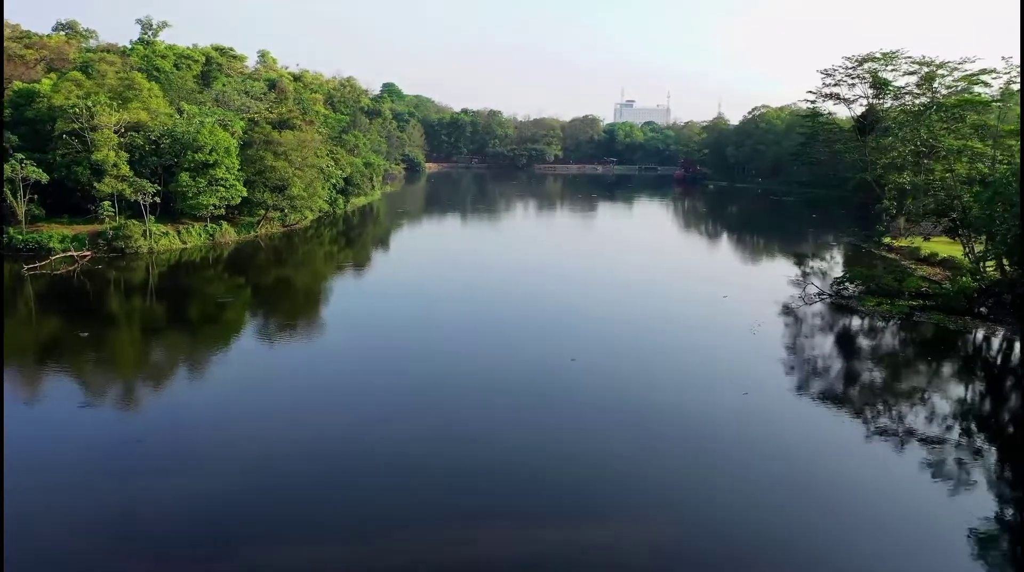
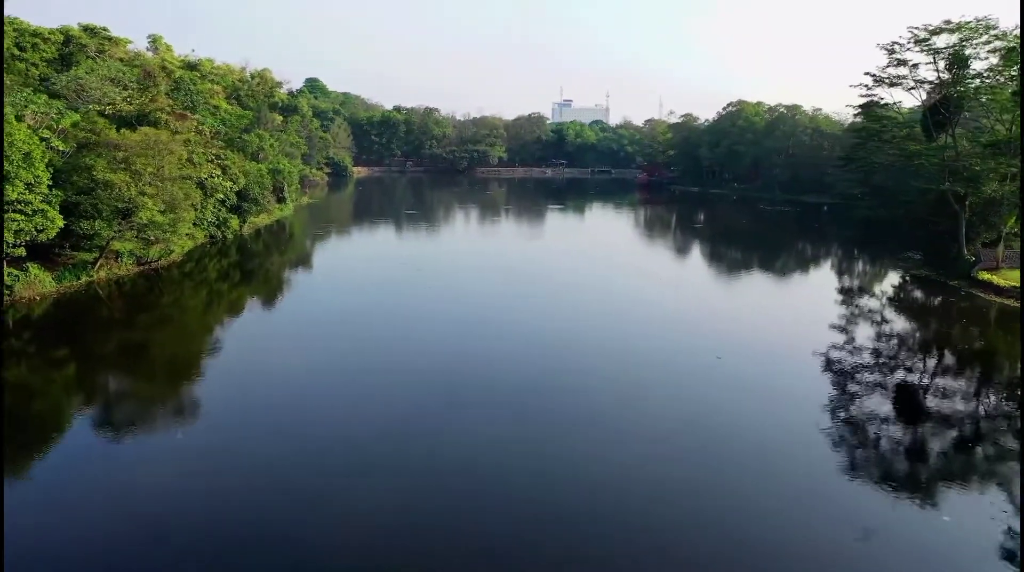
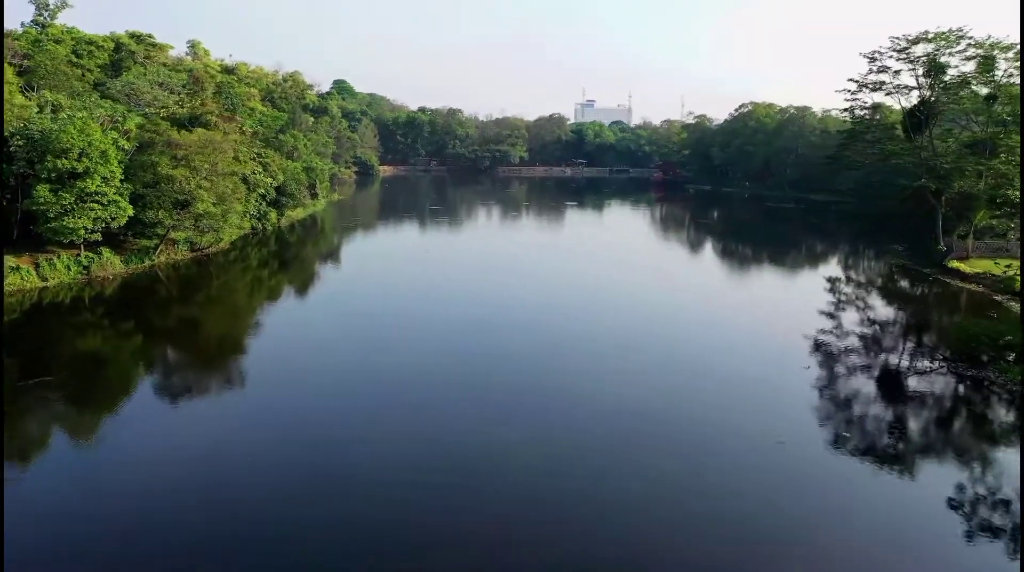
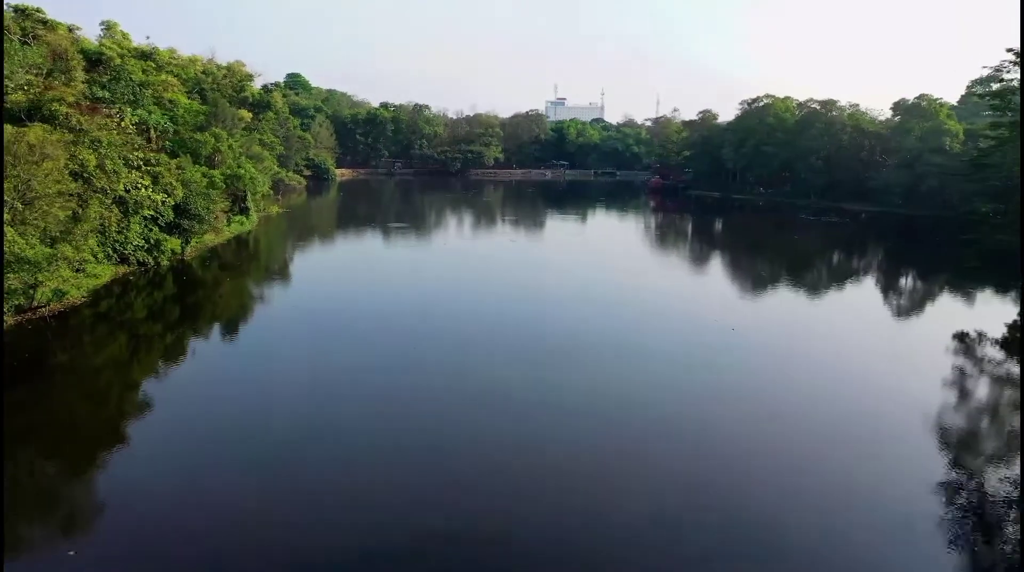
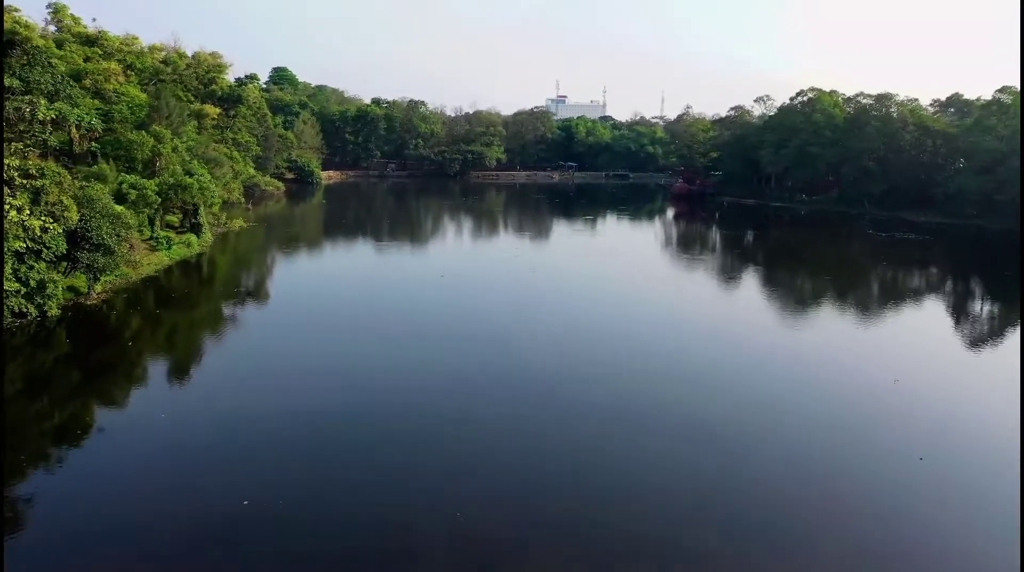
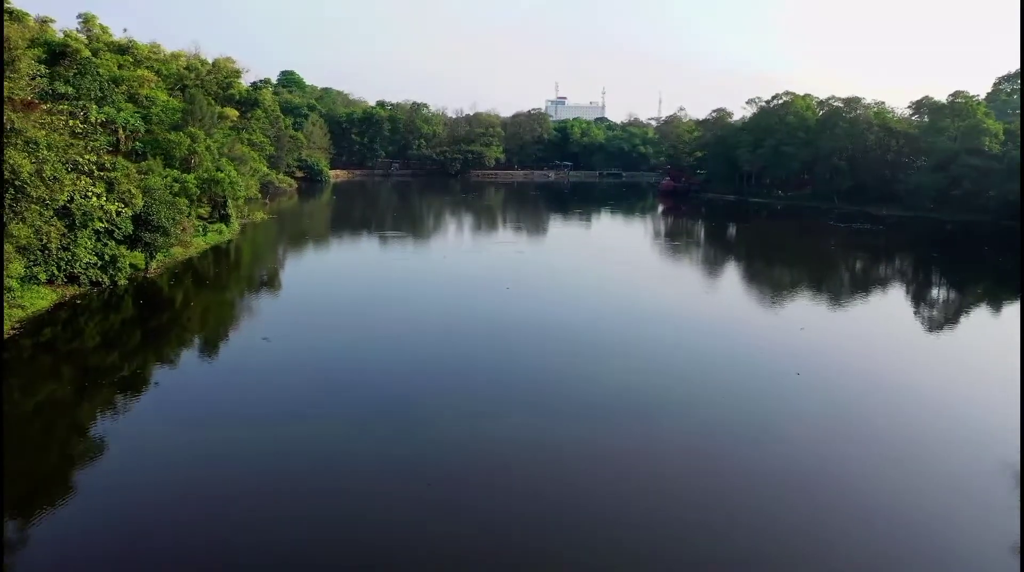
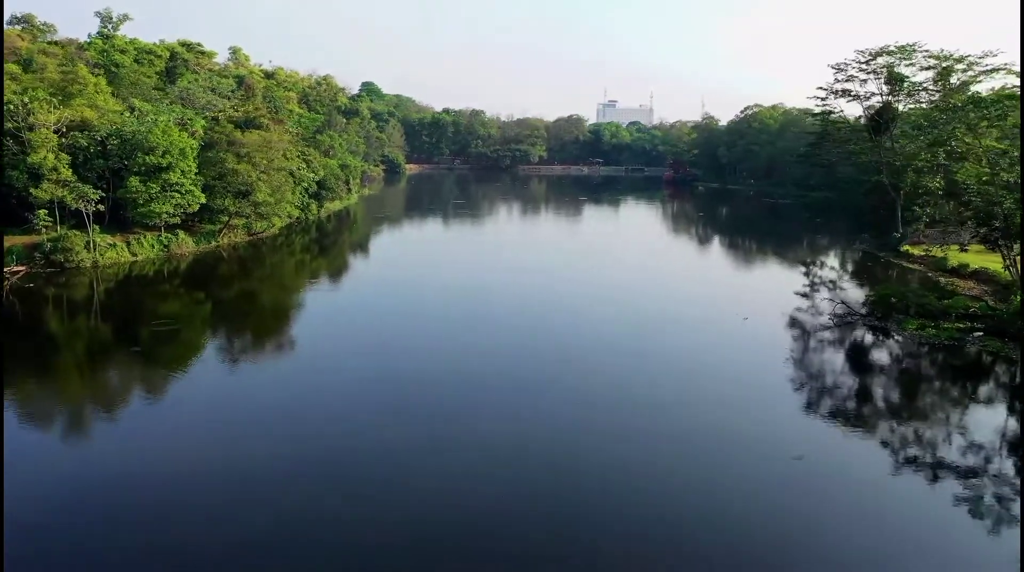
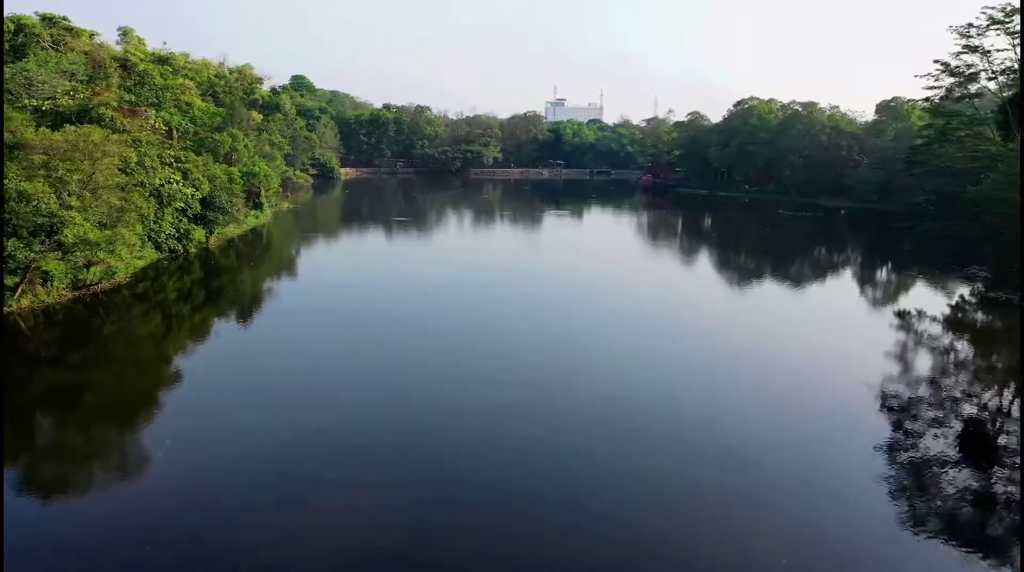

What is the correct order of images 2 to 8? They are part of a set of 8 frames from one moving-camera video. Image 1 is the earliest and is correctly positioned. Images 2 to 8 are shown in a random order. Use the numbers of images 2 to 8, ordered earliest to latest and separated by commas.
7, 3, 2, 8, 4, 6, 5
